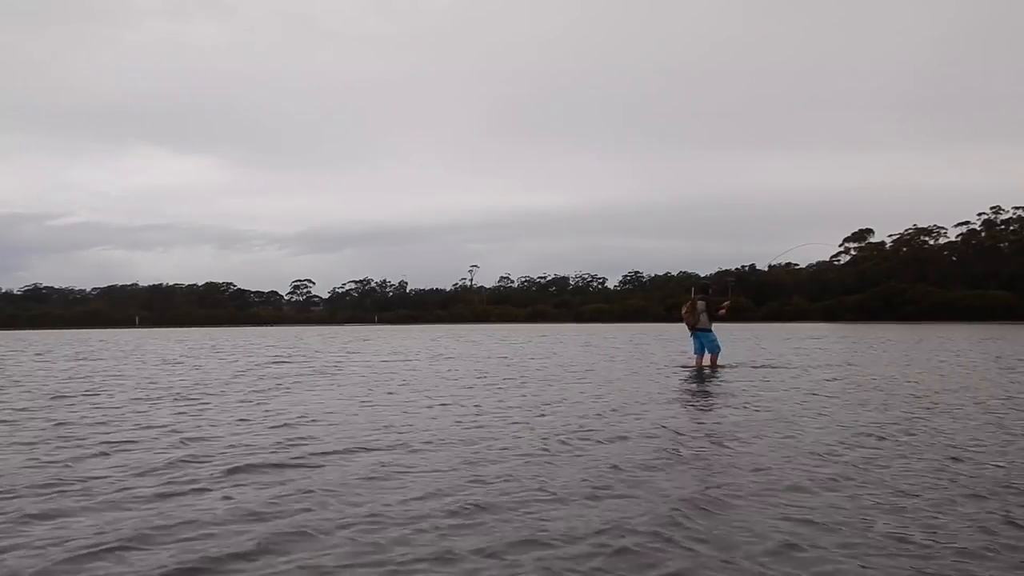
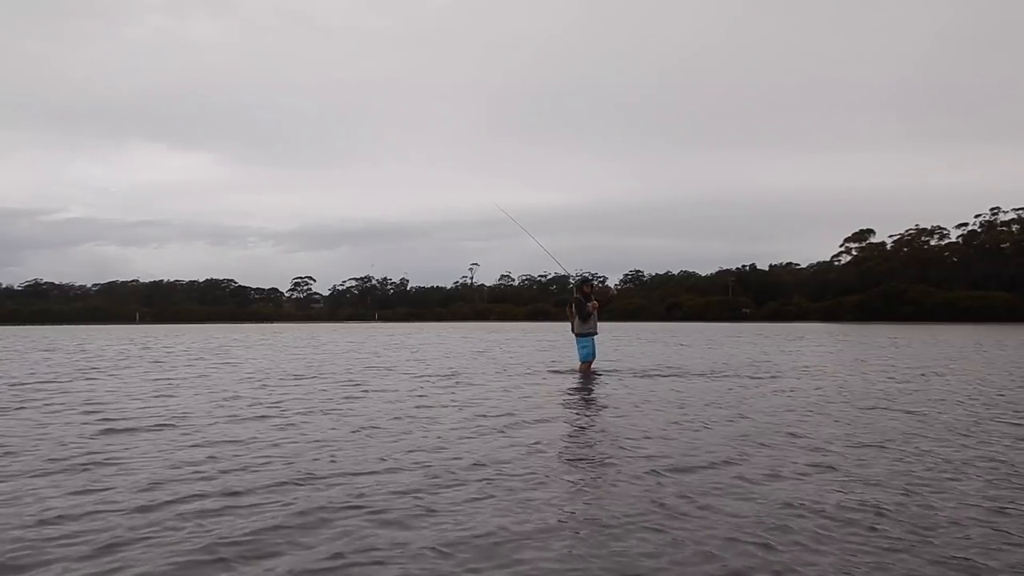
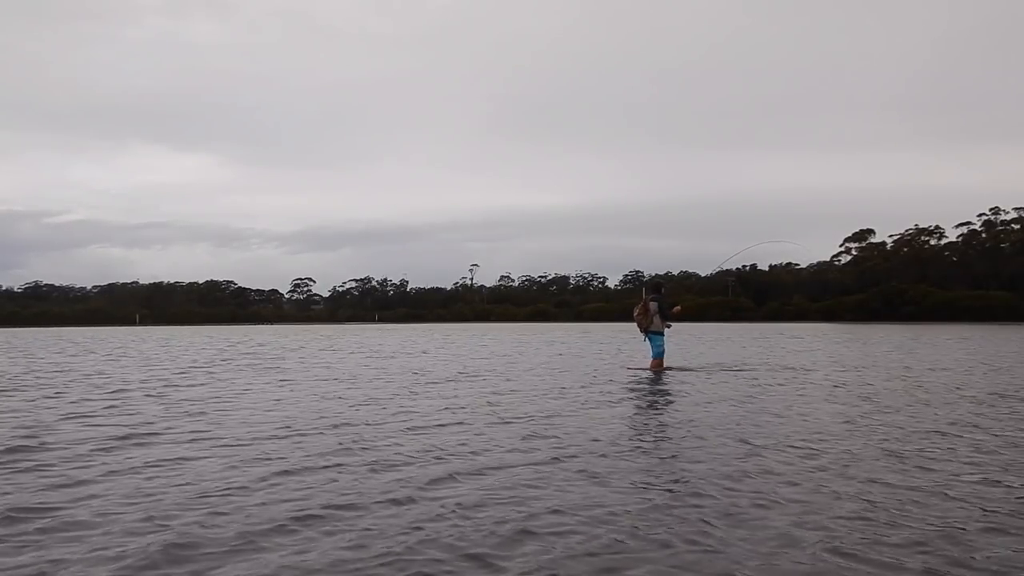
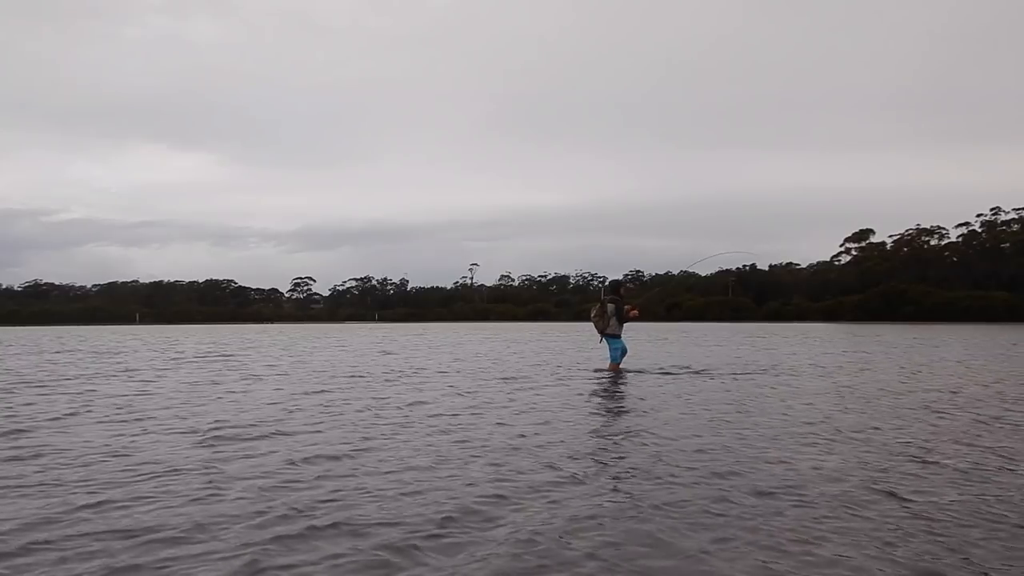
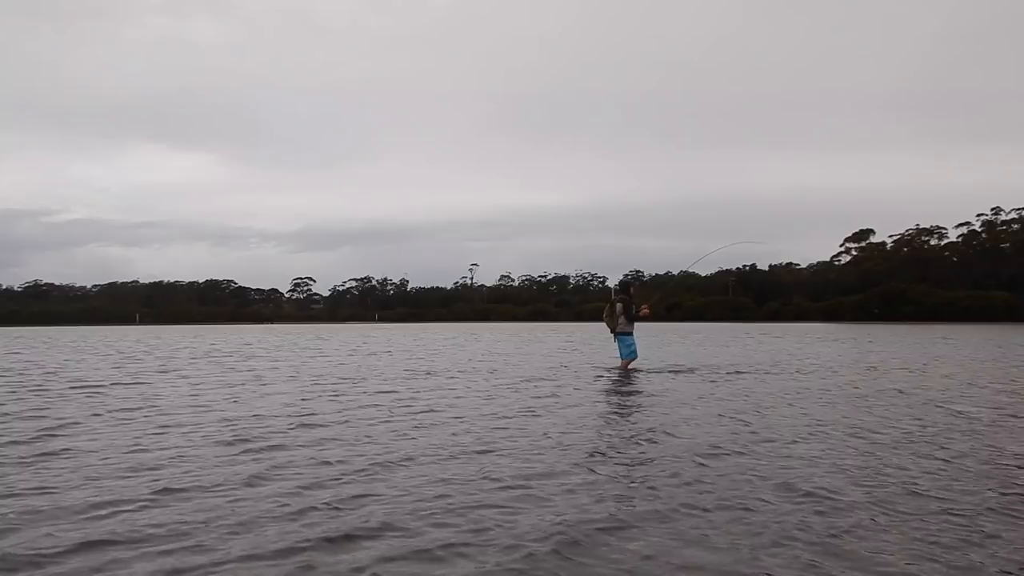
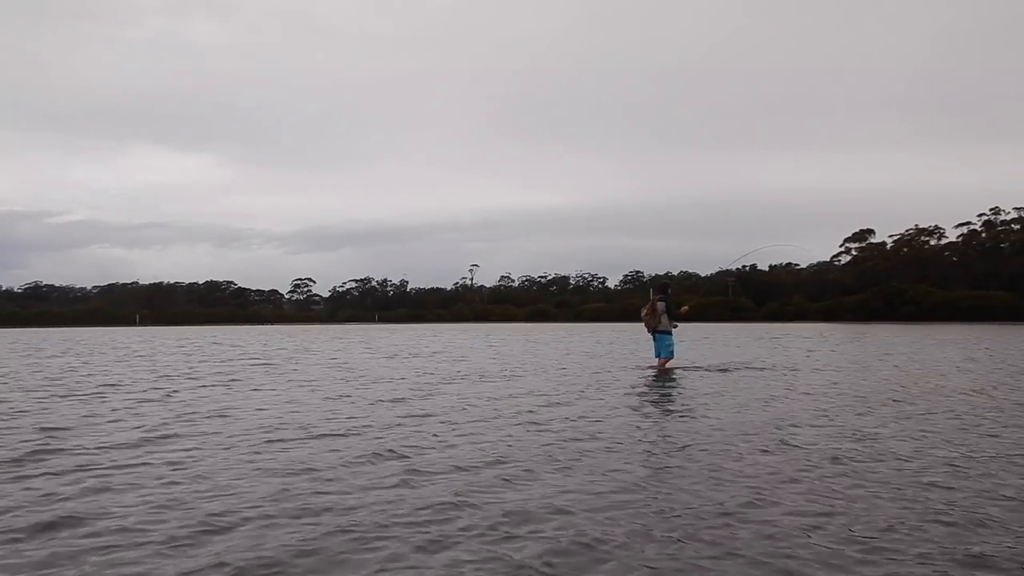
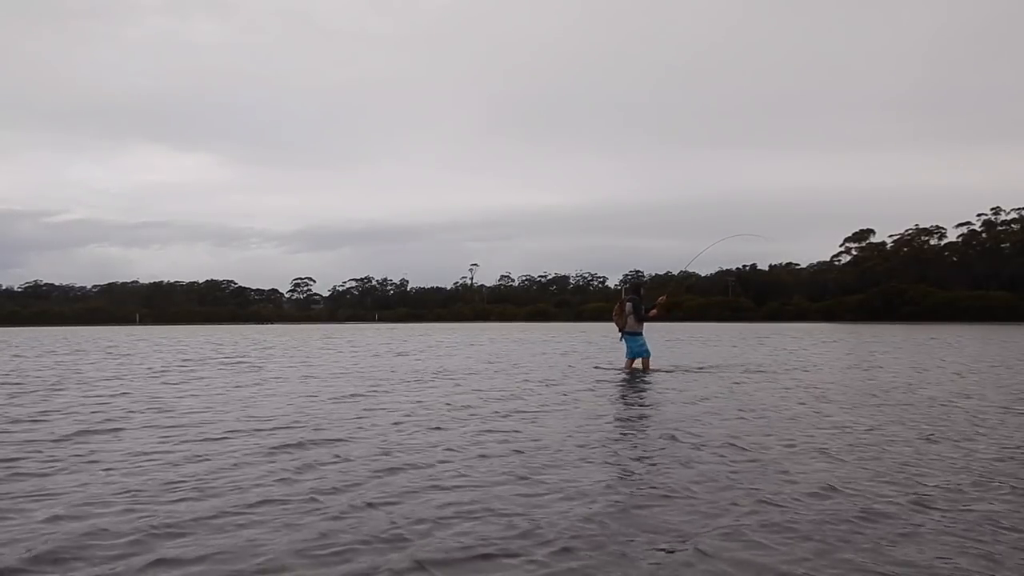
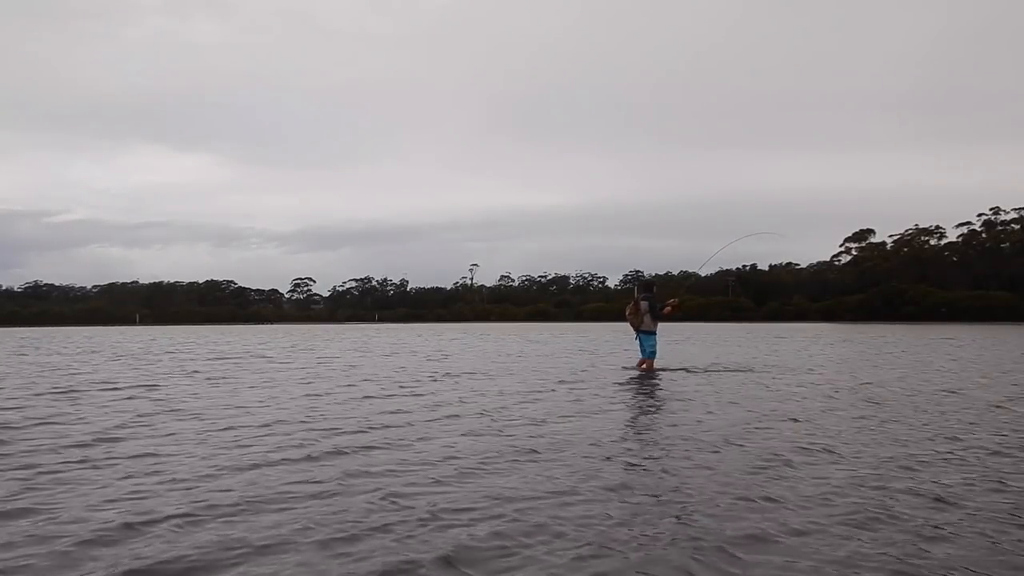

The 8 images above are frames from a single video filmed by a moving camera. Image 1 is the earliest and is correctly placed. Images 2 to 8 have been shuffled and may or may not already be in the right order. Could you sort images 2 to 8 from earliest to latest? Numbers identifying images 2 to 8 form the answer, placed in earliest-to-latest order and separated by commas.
6, 3, 8, 7, 5, 4, 2
